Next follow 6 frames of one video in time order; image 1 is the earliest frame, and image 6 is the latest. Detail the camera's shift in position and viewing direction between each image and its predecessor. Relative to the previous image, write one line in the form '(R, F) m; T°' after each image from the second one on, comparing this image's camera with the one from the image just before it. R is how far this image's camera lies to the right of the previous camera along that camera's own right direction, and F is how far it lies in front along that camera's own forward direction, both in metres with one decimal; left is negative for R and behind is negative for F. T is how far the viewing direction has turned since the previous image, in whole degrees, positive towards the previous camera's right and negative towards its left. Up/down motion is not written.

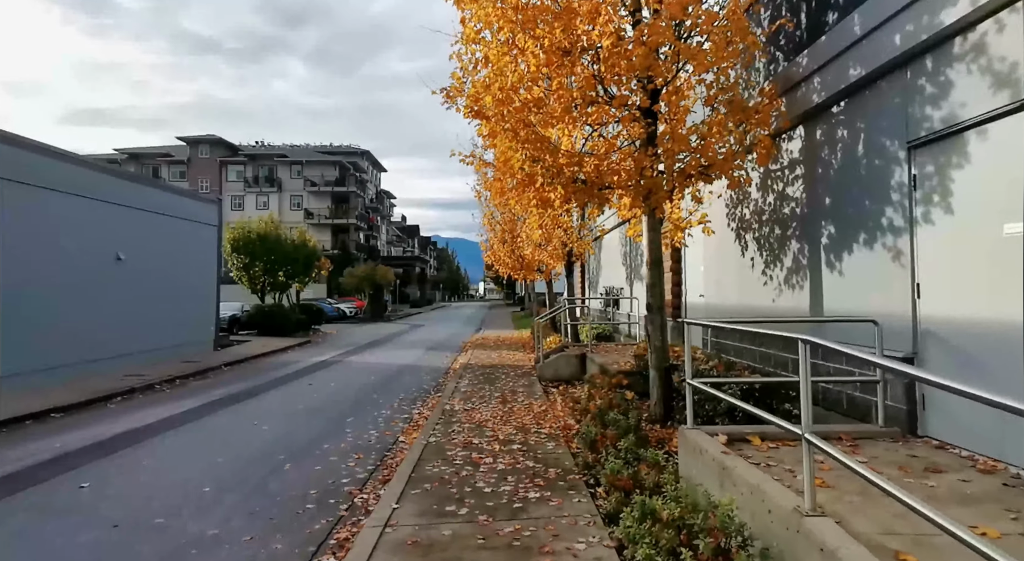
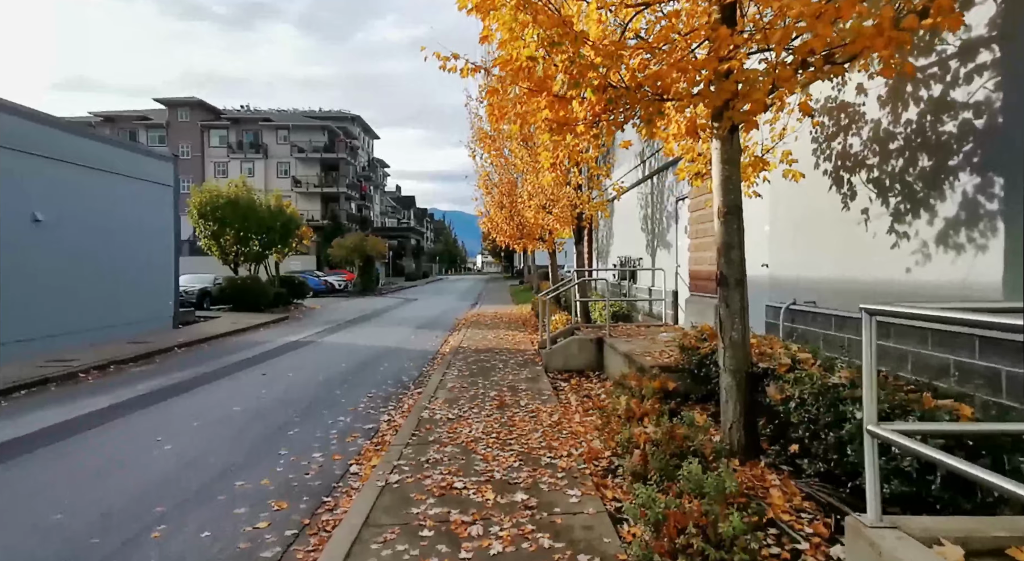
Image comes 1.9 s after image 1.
(0.0, +2.6) m; 0°
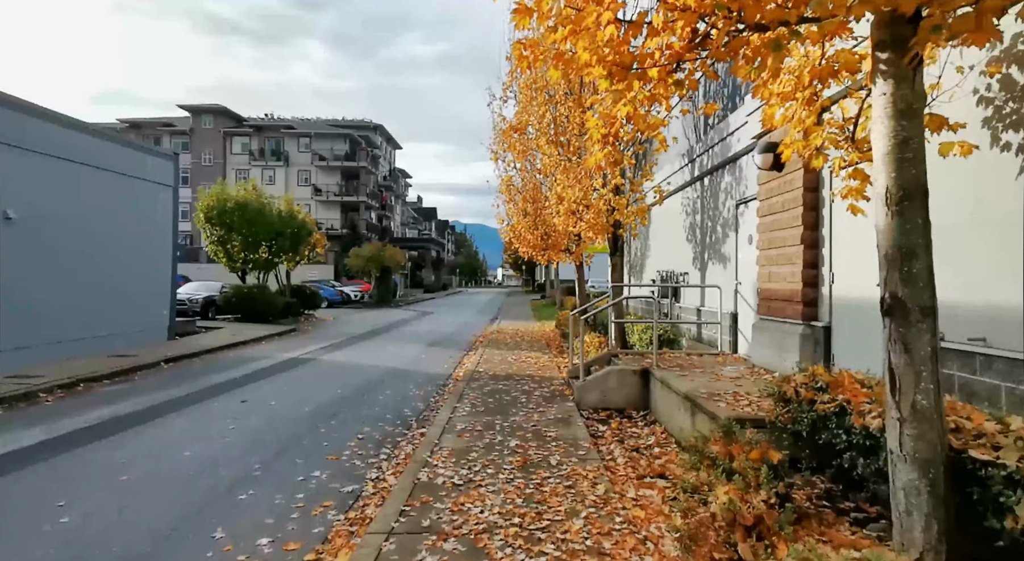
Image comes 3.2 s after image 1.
(-0.1, +1.8) m; -2°
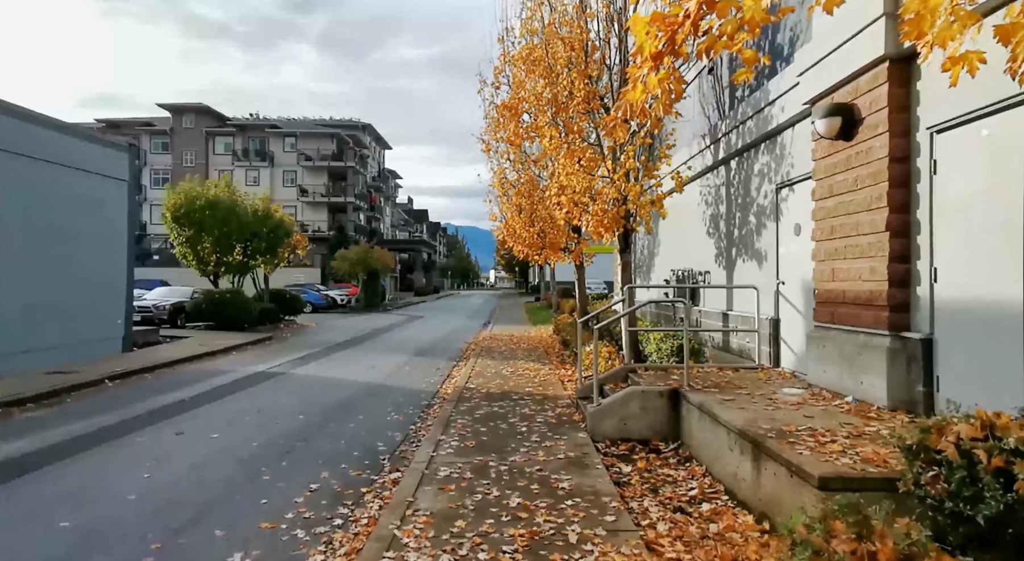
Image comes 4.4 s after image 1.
(-0.1, +1.7) m; +1°
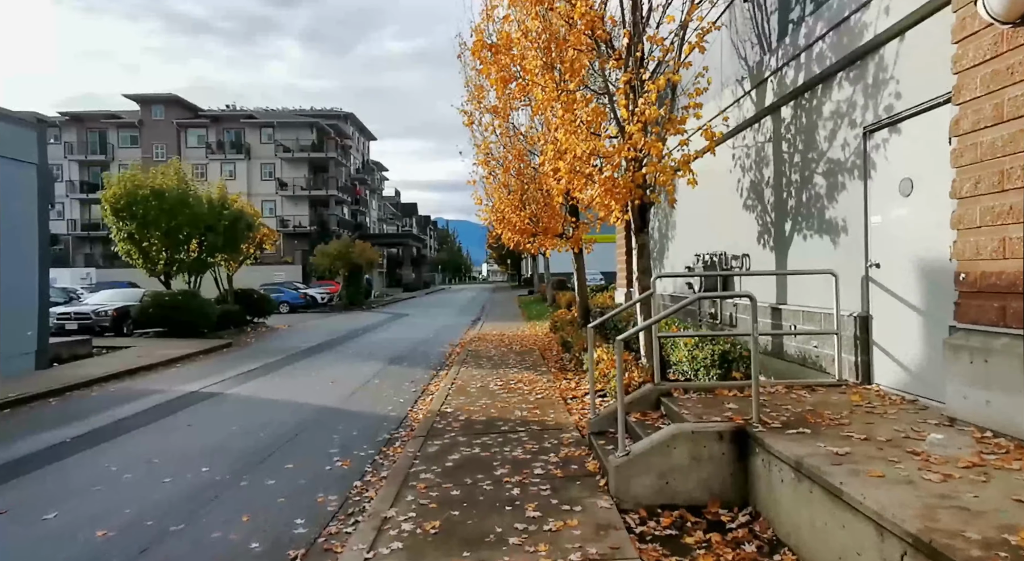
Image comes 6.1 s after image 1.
(+0.1, +2.5) m; +1°
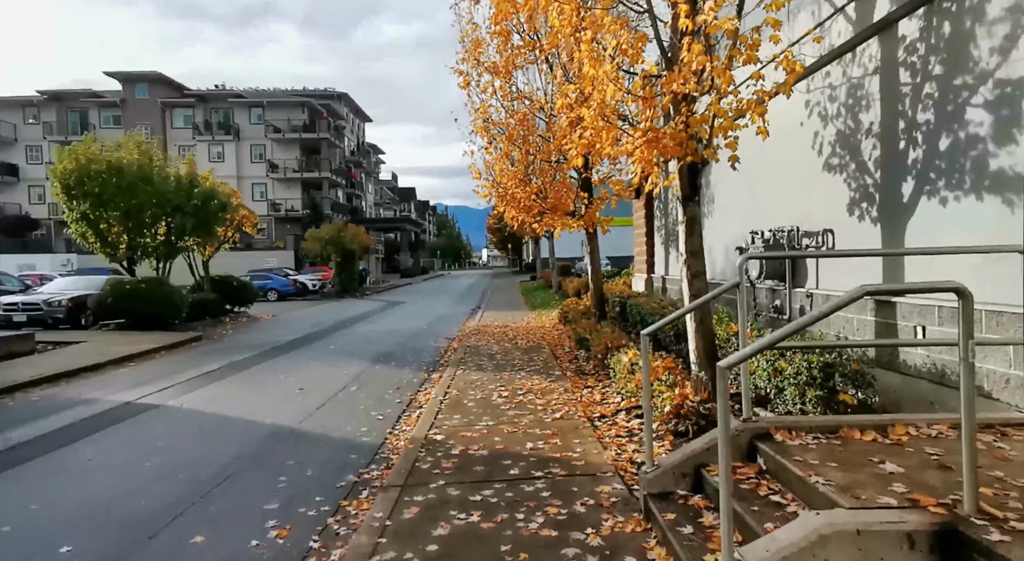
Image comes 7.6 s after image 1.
(-0.1, +2.2) m; 0°
